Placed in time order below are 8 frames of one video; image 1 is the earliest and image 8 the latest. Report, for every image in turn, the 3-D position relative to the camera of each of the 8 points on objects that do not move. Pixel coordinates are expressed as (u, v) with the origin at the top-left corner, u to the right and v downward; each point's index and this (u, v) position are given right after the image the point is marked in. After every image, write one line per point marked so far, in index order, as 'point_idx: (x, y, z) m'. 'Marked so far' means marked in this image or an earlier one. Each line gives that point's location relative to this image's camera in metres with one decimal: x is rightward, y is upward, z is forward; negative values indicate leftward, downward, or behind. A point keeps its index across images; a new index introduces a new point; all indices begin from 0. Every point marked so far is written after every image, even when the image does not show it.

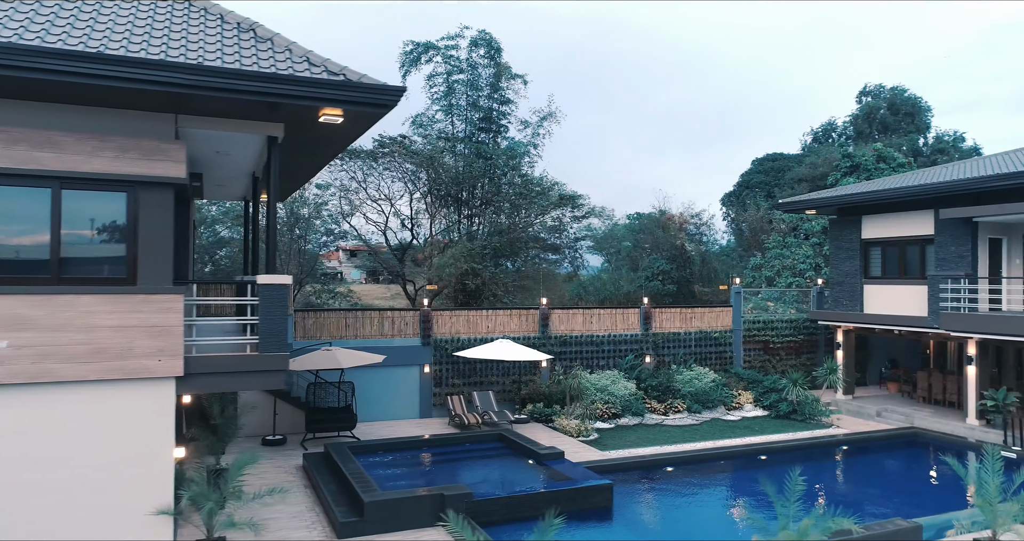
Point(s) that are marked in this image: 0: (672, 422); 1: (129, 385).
0: (+3.6, -3.4, +16.0) m
1: (-3.3, -1.0, +6.2) m
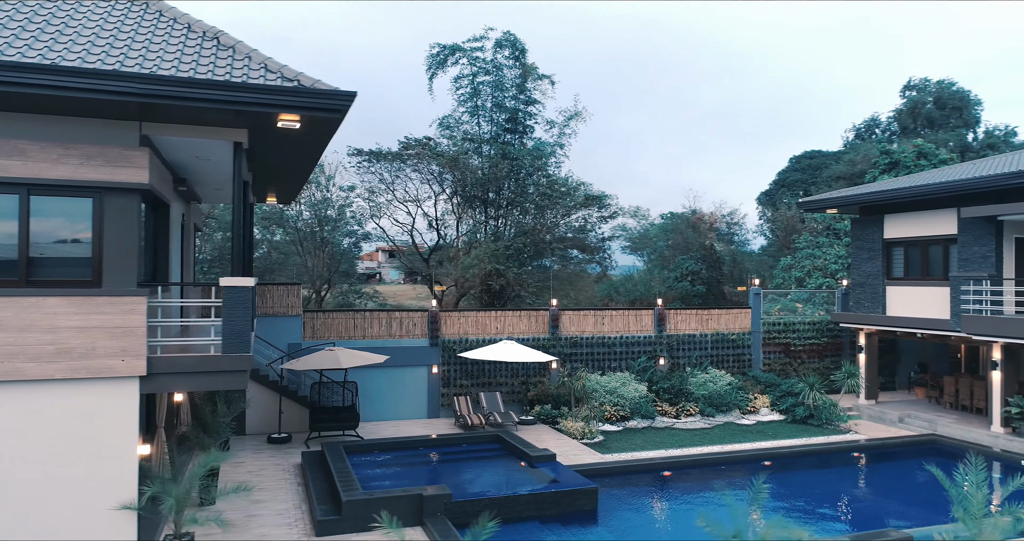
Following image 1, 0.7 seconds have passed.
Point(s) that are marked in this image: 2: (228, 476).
0: (+3.8, -3.4, +15.8) m
1: (-3.7, -1.0, +6.4) m
2: (-4.3, -3.1, +10.9) m
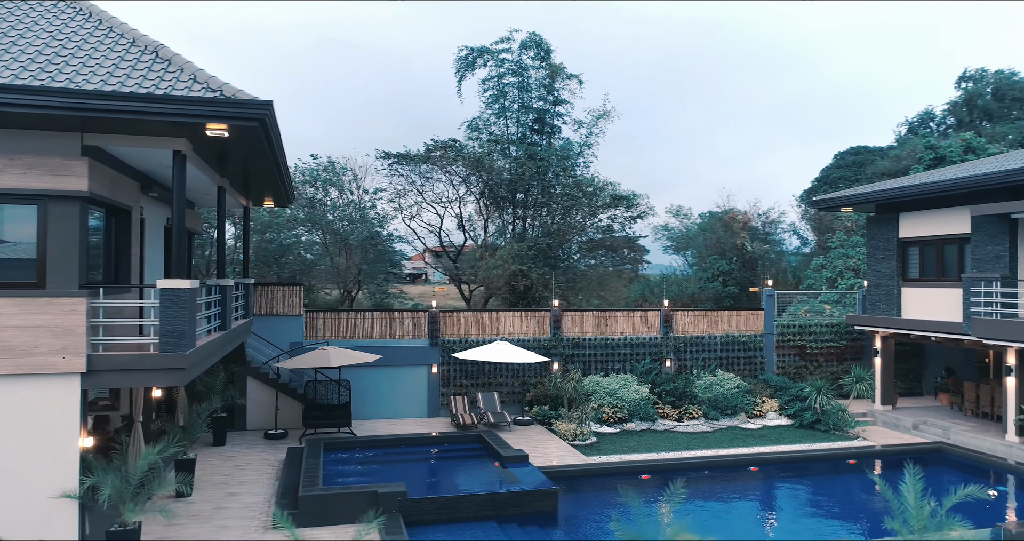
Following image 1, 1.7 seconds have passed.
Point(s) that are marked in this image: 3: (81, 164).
0: (+3.7, -3.4, +15.6) m
1: (-4.5, -1.0, +6.8) m
2: (-4.7, -3.2, +11.4) m
3: (-4.2, +1.0, +7.0) m
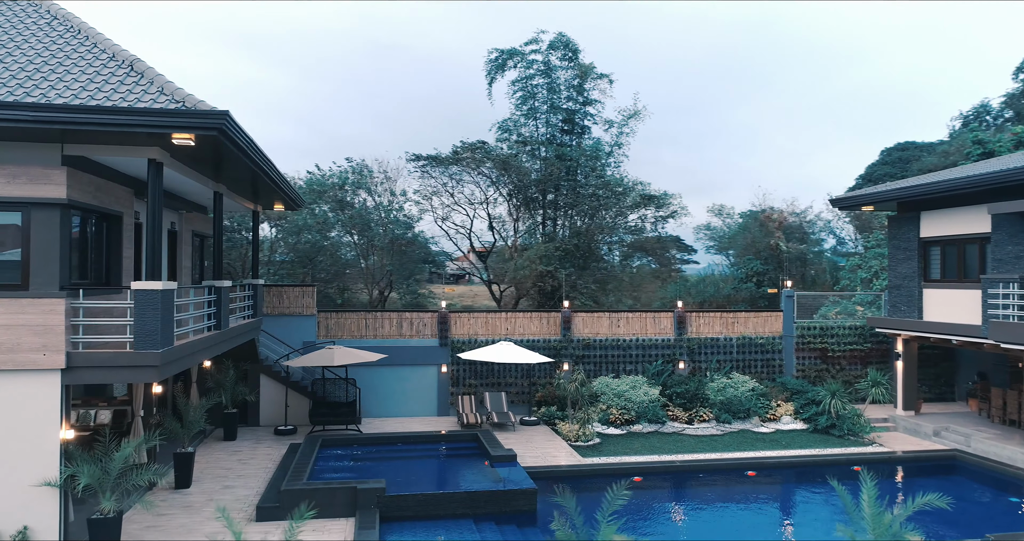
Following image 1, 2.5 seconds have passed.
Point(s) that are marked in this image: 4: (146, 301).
0: (+3.9, -3.5, +15.4) m
1: (-5.0, -1.1, +7.3) m
2: (-4.9, -3.2, +11.9) m
3: (-4.7, +1.0, +7.4) m
4: (-3.9, -0.3, +7.6) m
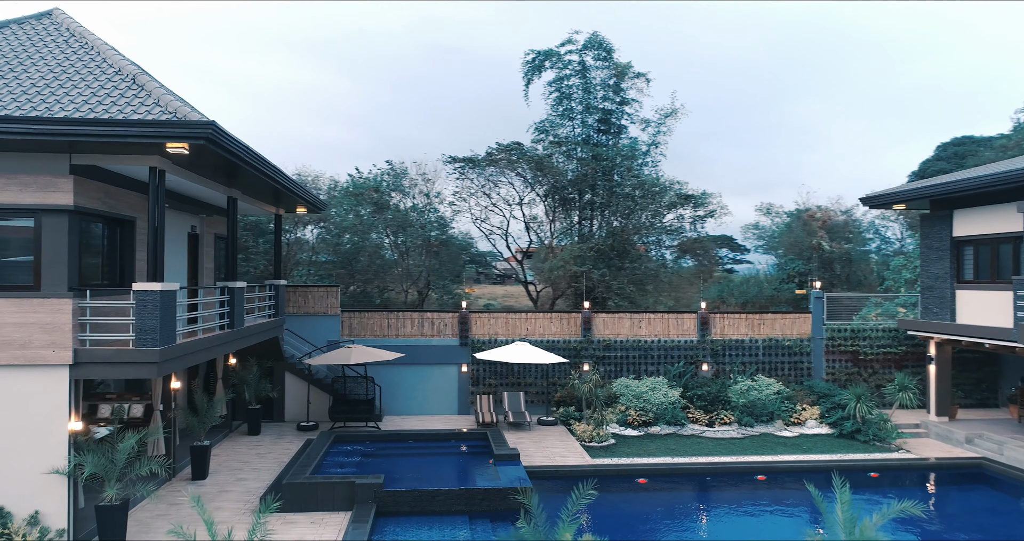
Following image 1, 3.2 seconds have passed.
0: (+4.3, -3.5, +15.2) m
1: (-5.3, -1.1, +7.8) m
2: (-4.8, -3.2, +12.4) m
3: (-4.9, +1.0, +8.0) m
4: (-4.1, -0.3, +8.0) m
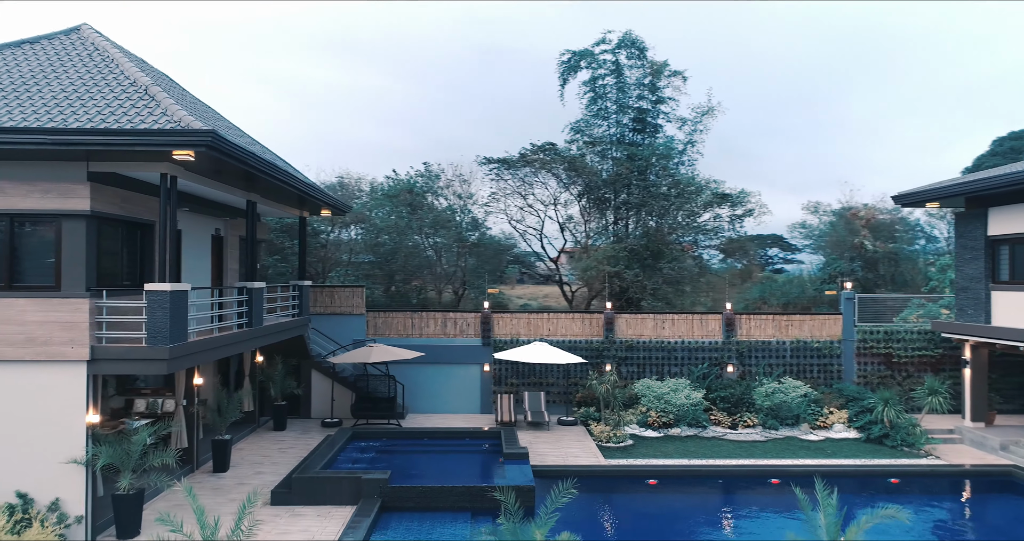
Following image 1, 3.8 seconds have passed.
0: (+4.7, -3.5, +15.0) m
1: (-5.4, -1.1, +8.3) m
2: (-4.5, -3.2, +12.8) m
3: (-5.0, +1.0, +8.4) m
4: (-4.2, -0.4, +8.5) m
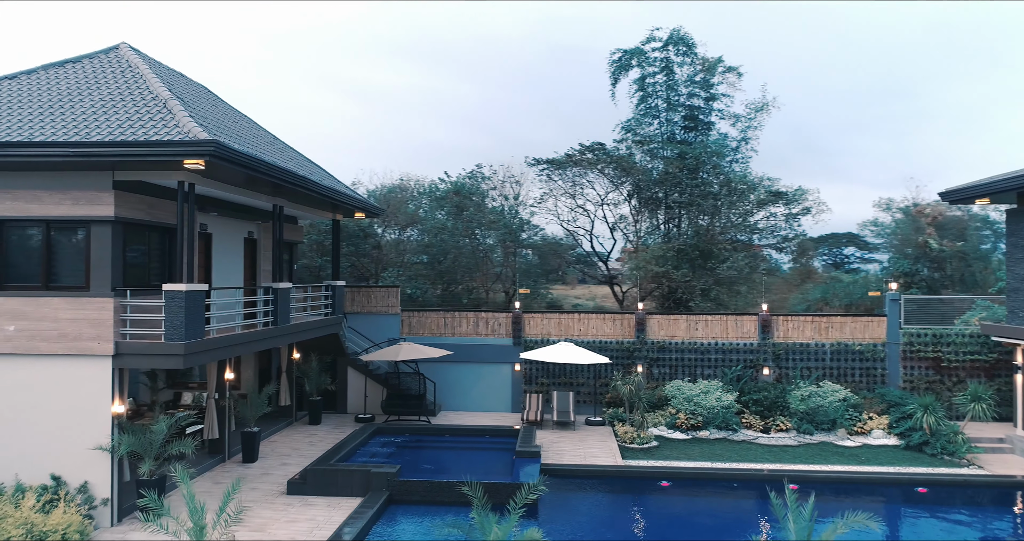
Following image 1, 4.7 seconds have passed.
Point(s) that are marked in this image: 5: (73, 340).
0: (+5.2, -3.5, +14.7) m
1: (-5.5, -1.1, +9.0) m
2: (-4.2, -3.2, +13.5) m
3: (-5.1, +1.0, +9.1) m
4: (-4.3, -0.4, +9.1) m
5: (-5.5, -0.9, +9.0) m
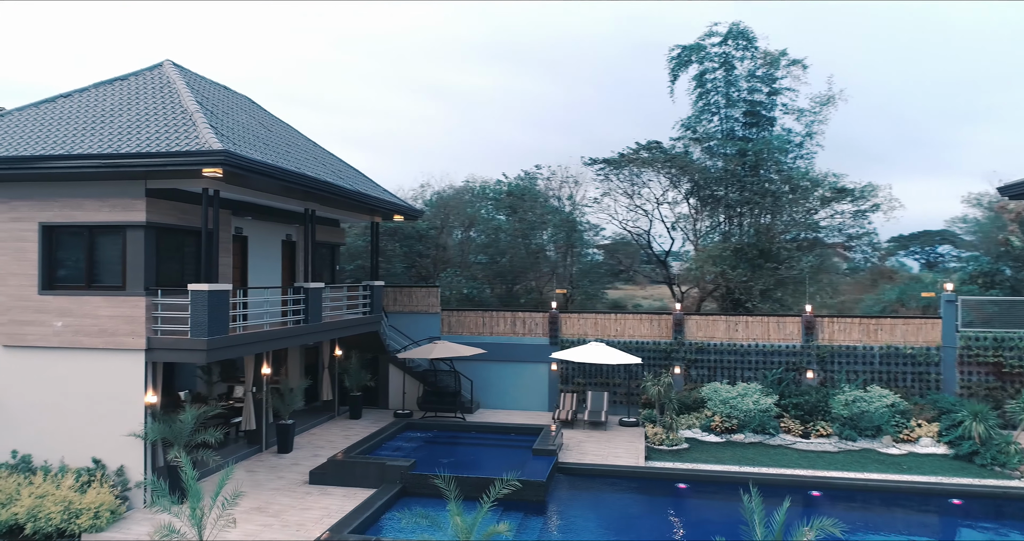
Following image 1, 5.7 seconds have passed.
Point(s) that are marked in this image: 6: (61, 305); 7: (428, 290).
0: (+5.8, -3.5, +14.2) m
1: (-5.4, -1.1, +9.9) m
2: (-3.7, -3.3, +14.1) m
3: (-5.1, +0.9, +9.9) m
4: (-4.3, -0.4, +9.8) m
5: (-5.5, -0.9, +9.8) m
6: (-6.3, -0.5, +10.0) m
7: (-2.1, -0.5, +17.7) m
